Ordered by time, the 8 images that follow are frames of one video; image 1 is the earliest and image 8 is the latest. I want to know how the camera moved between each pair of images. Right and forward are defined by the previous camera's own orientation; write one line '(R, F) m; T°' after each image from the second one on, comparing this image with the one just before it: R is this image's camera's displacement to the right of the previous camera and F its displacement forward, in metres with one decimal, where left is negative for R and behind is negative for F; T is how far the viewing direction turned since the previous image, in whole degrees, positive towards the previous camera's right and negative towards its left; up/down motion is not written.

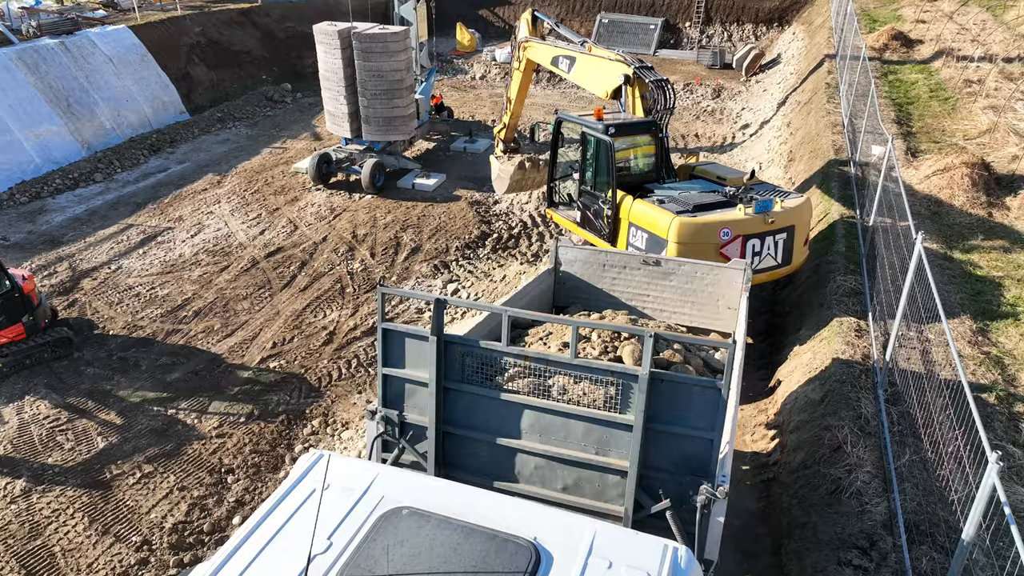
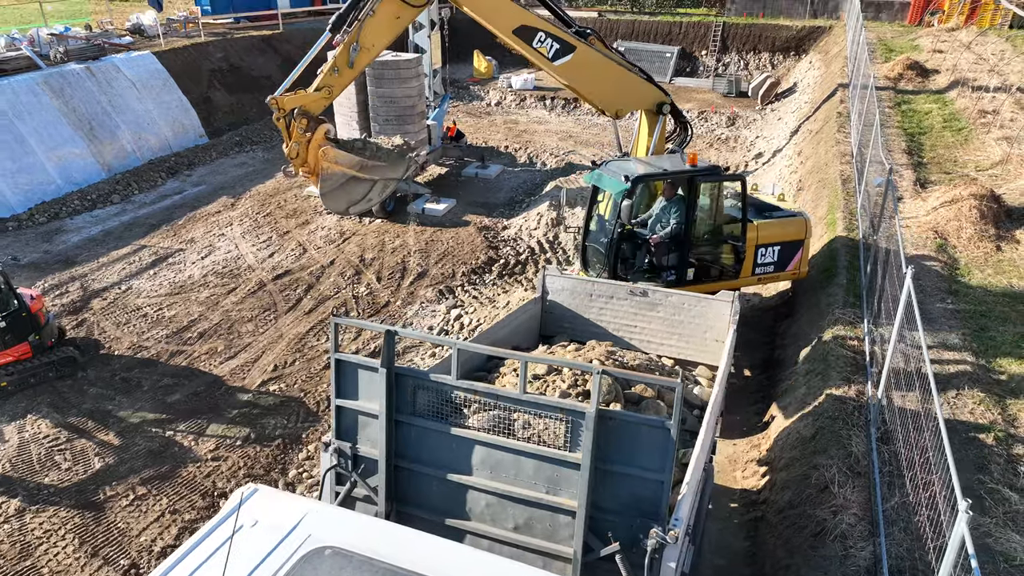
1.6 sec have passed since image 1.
(+0.3, +0.1) m; -2°
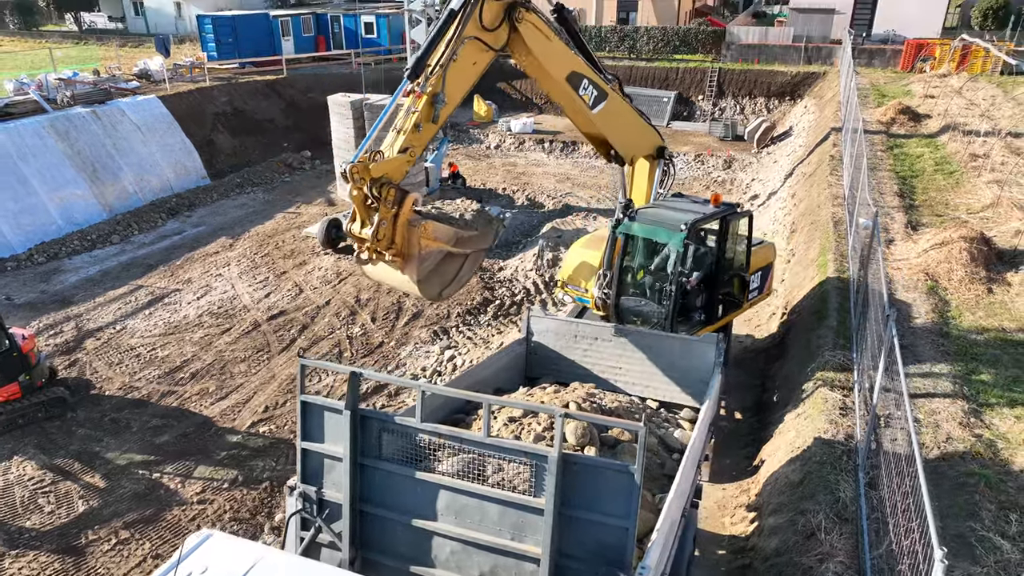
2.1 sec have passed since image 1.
(+0.2, 0.0) m; 0°
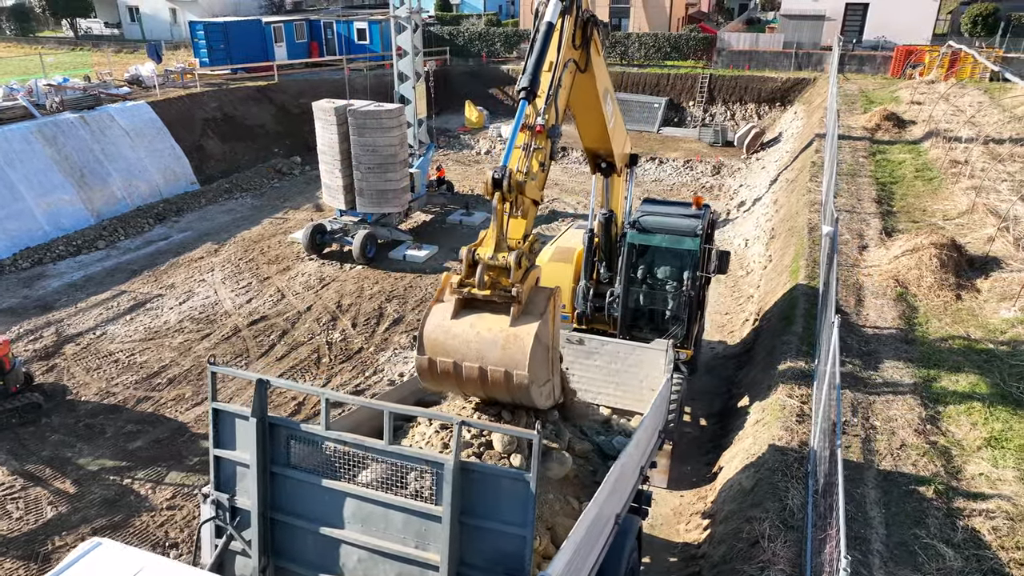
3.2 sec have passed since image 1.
(+0.4, 0.0) m; 0°
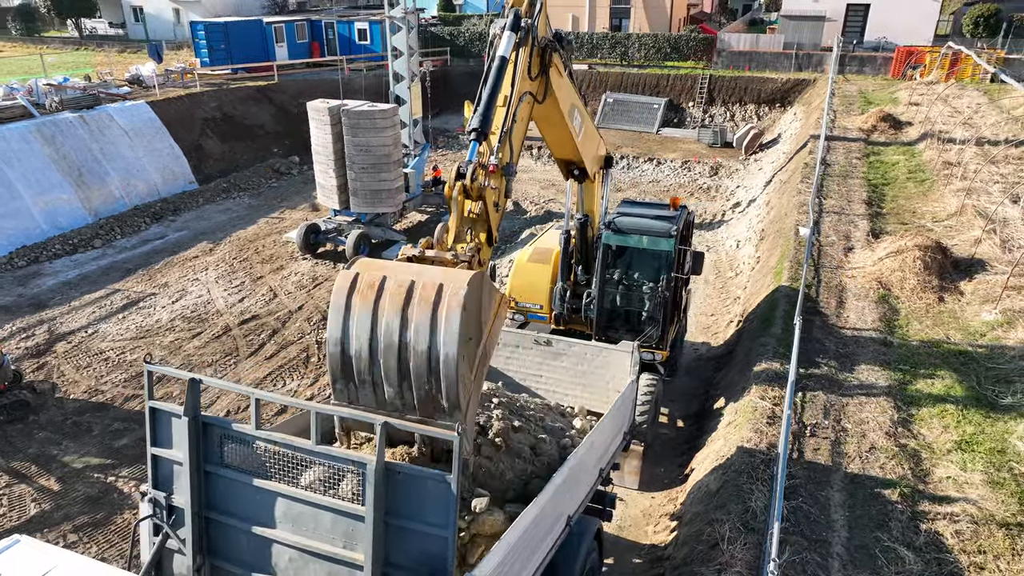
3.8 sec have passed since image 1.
(+0.3, 0.0) m; -1°
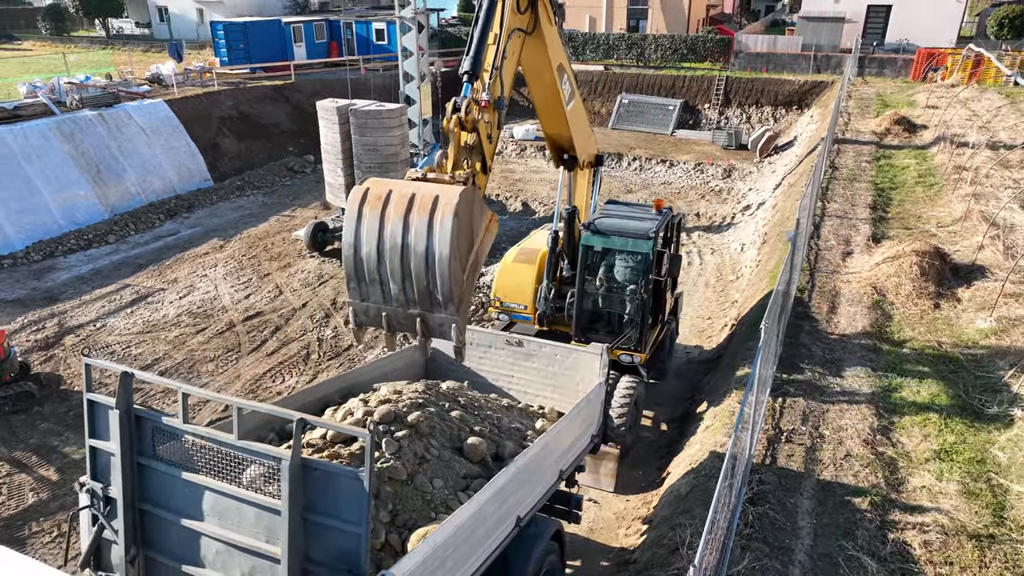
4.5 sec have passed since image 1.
(+0.4, 0.0) m; -2°
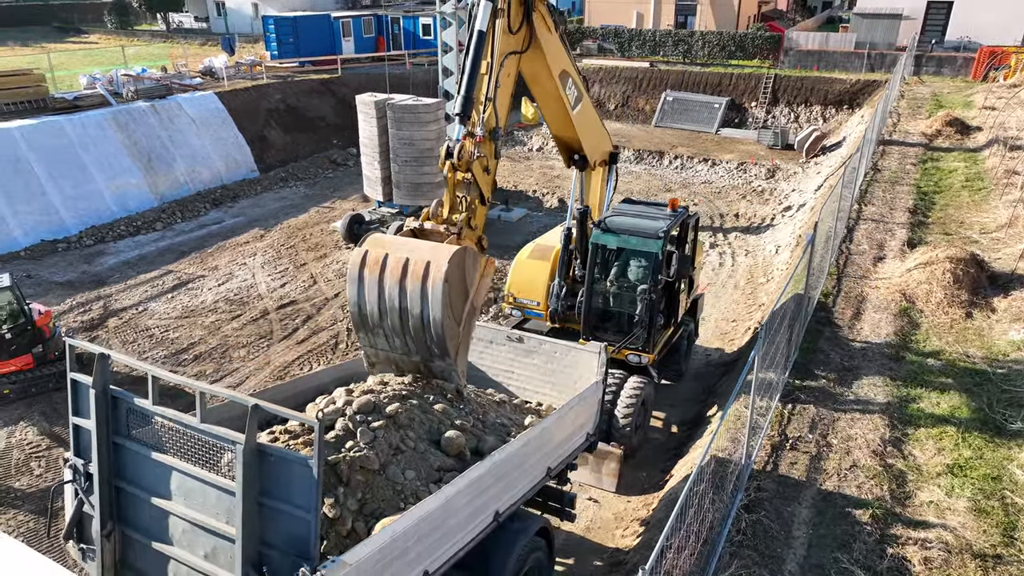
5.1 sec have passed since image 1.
(+0.4, 0.0) m; -4°
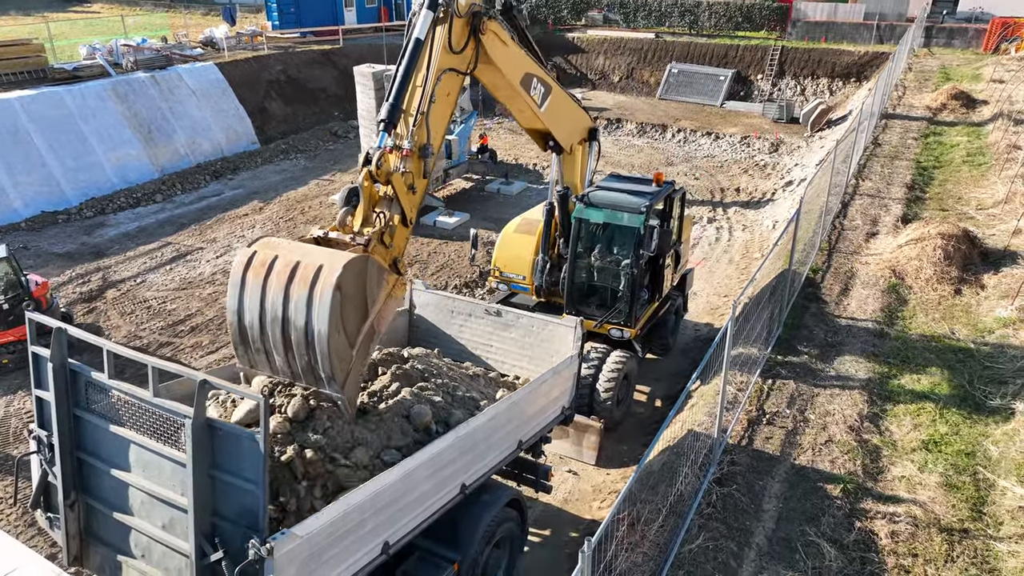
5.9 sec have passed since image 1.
(+0.2, 0.0) m; -1°
